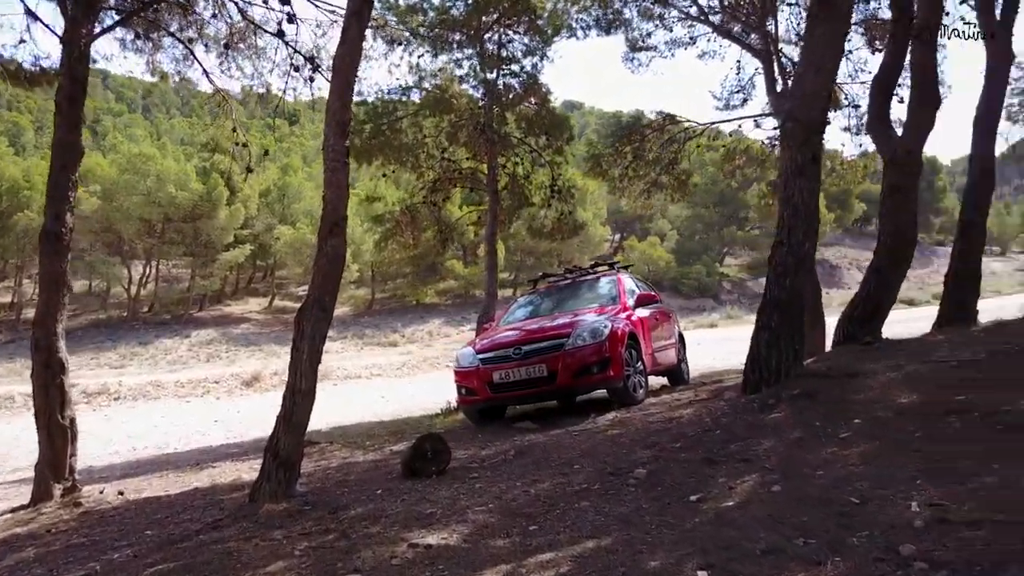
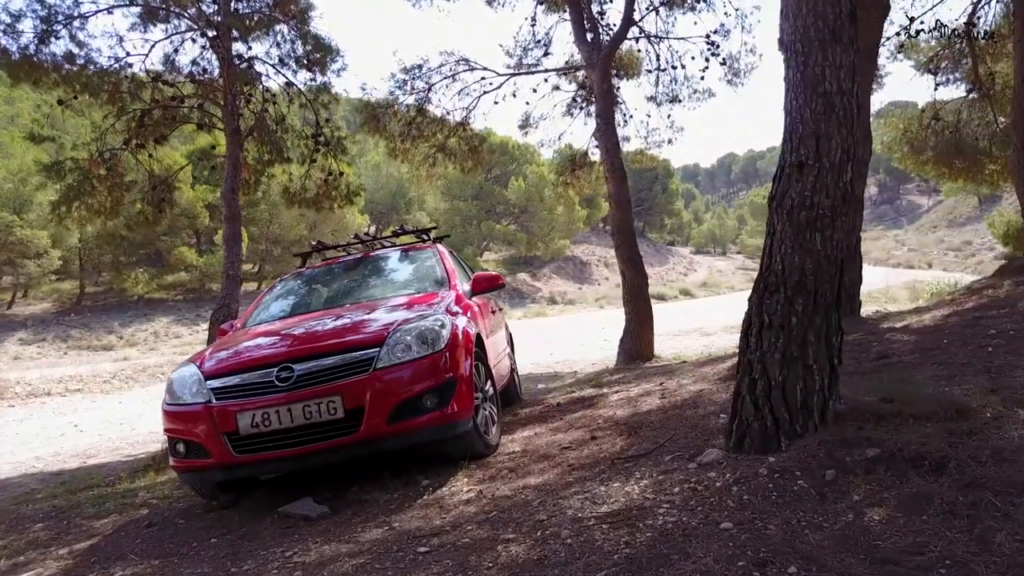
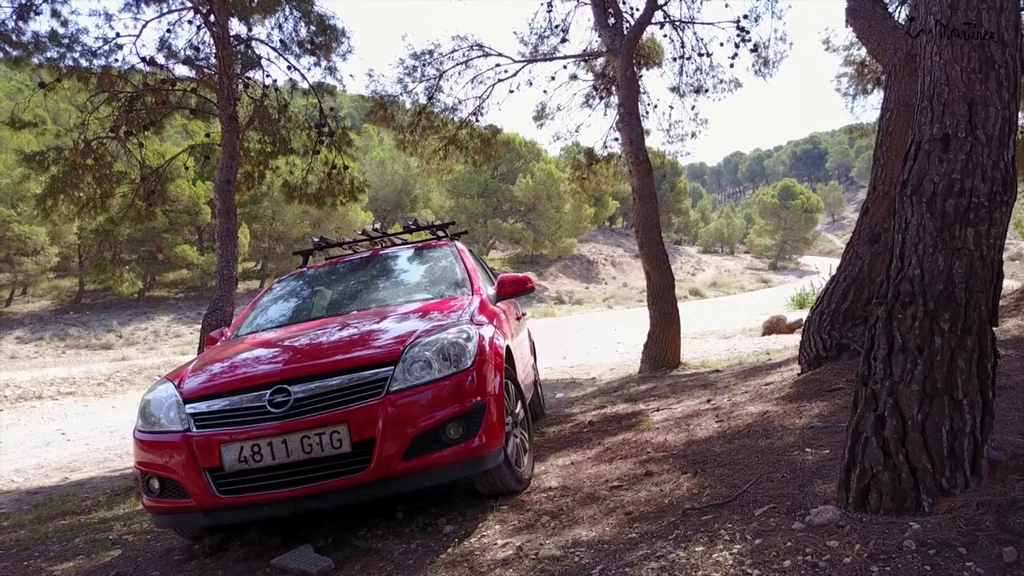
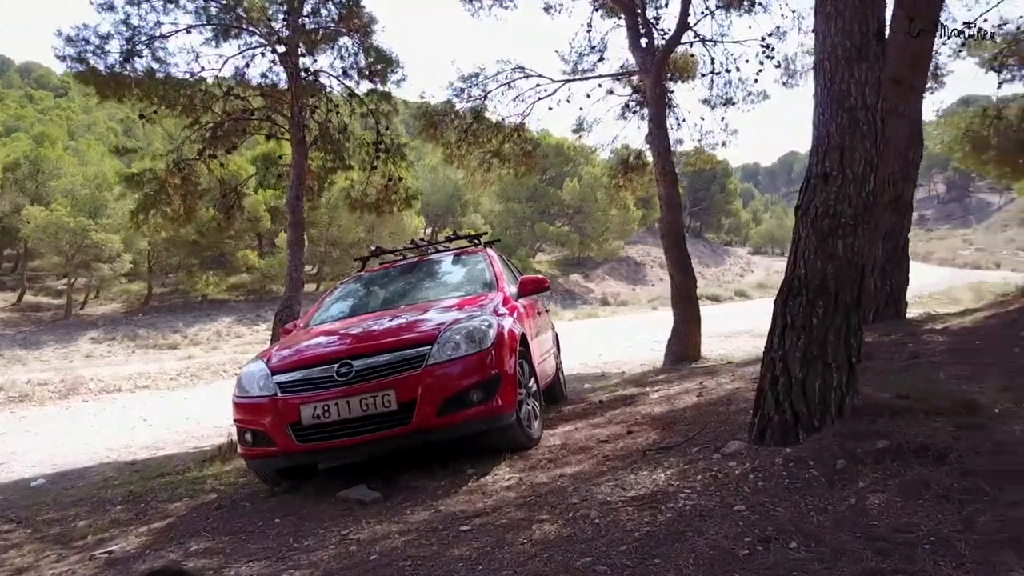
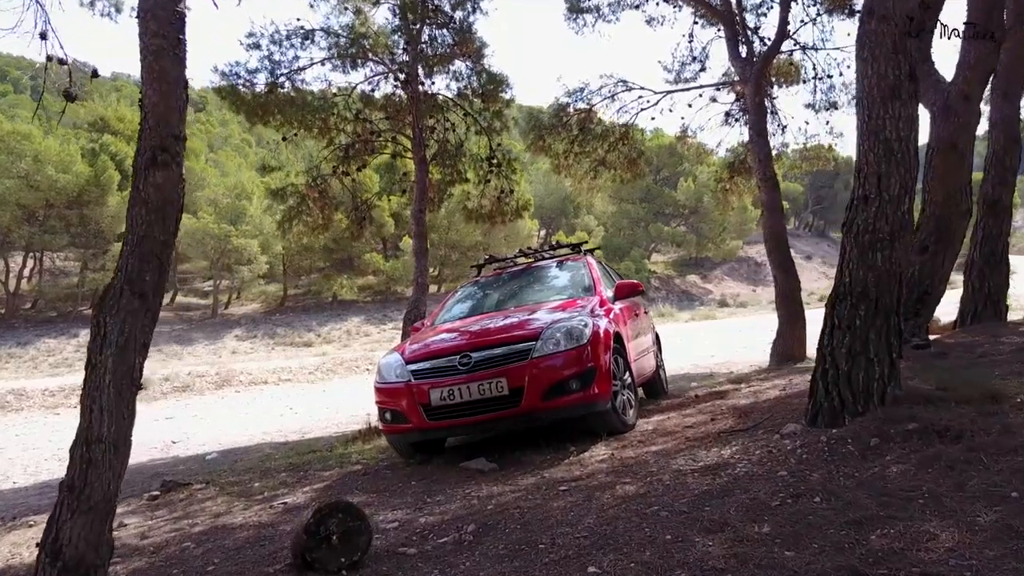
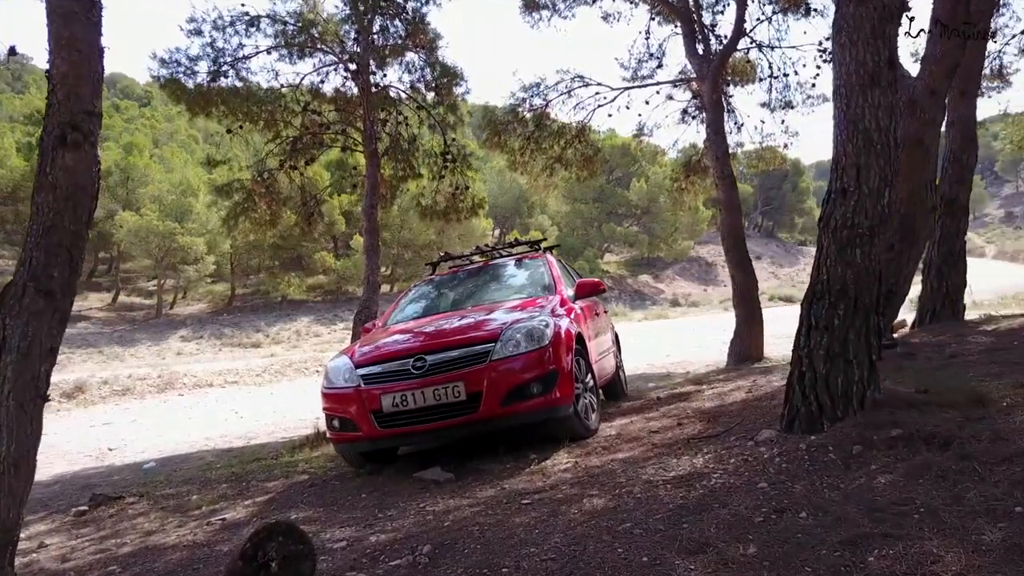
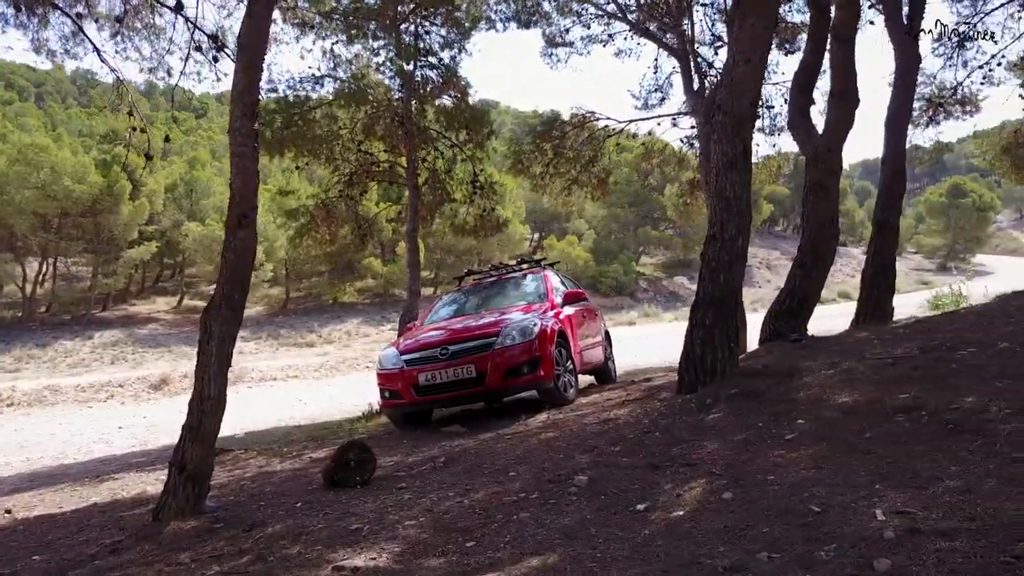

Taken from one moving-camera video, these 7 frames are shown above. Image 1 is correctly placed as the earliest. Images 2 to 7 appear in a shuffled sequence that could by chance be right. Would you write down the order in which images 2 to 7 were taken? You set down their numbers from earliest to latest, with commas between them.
7, 5, 6, 4, 2, 3
